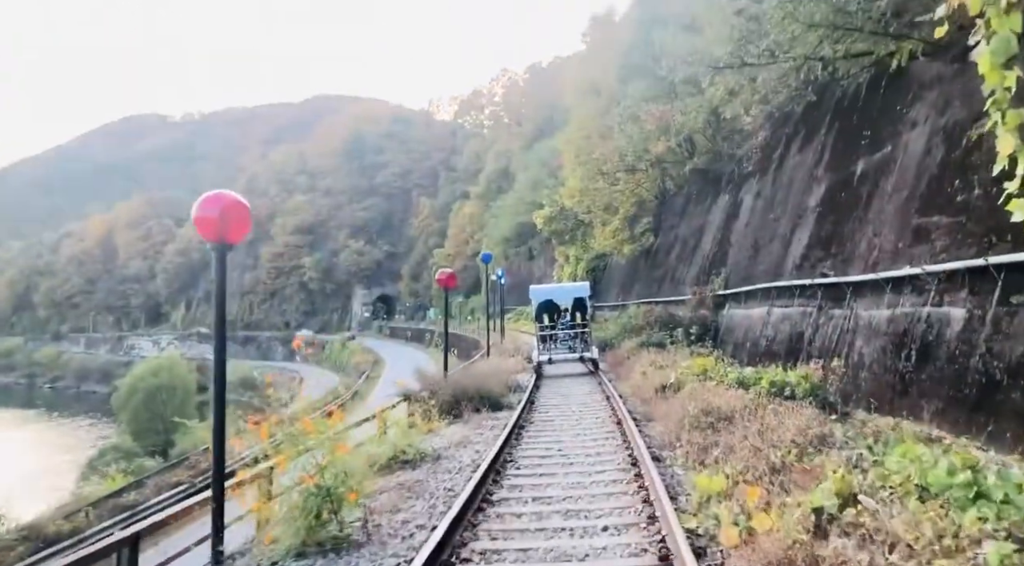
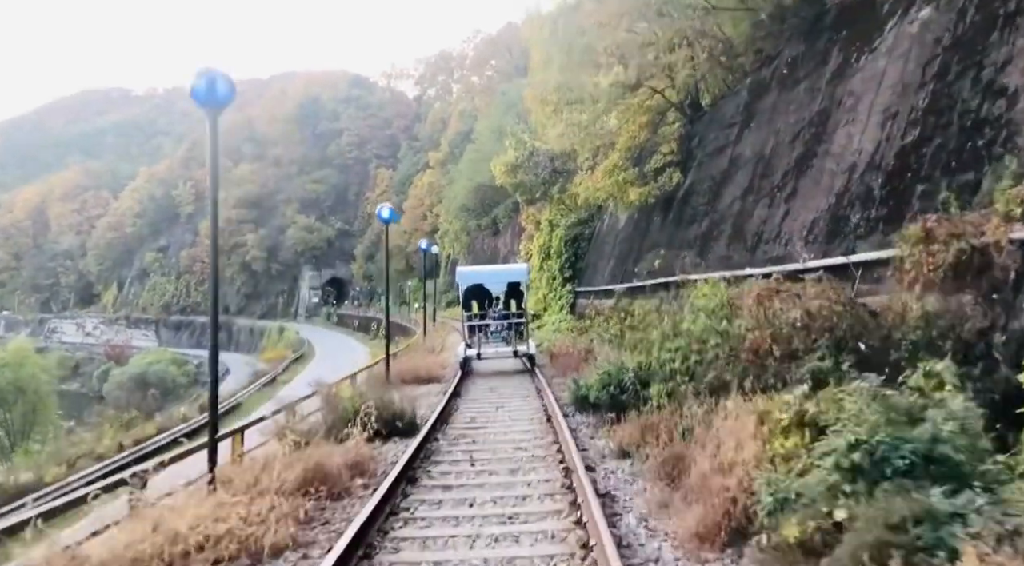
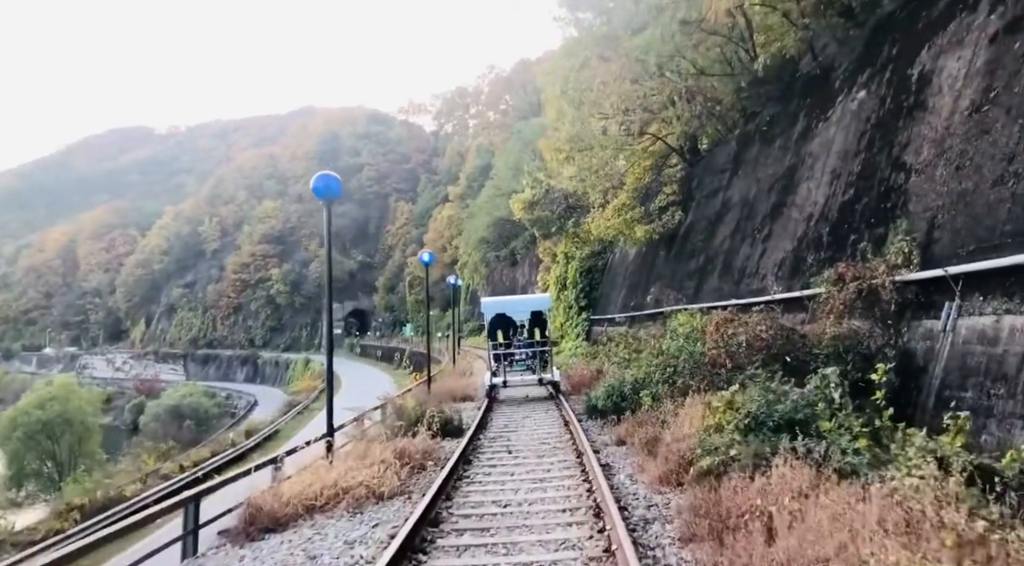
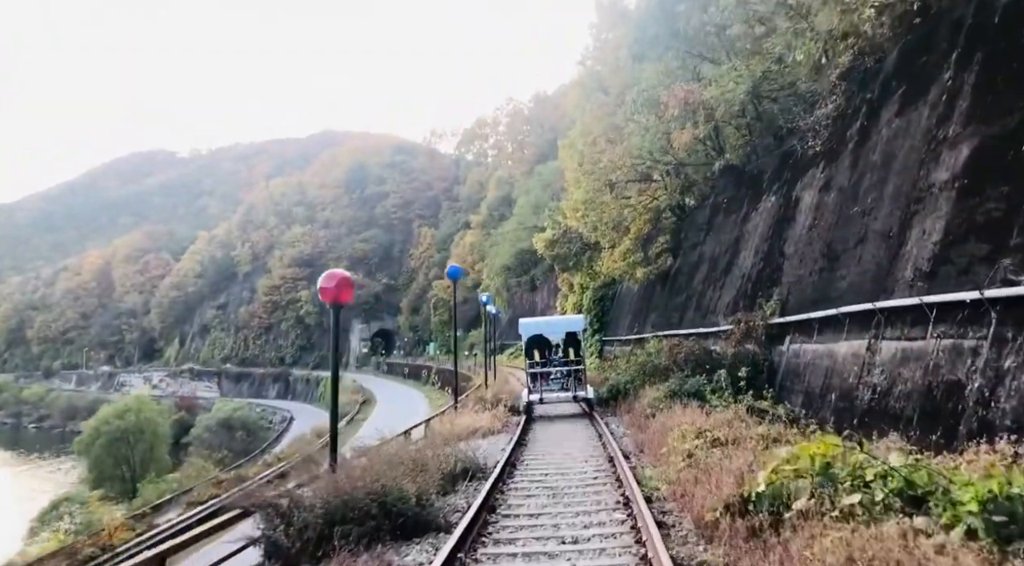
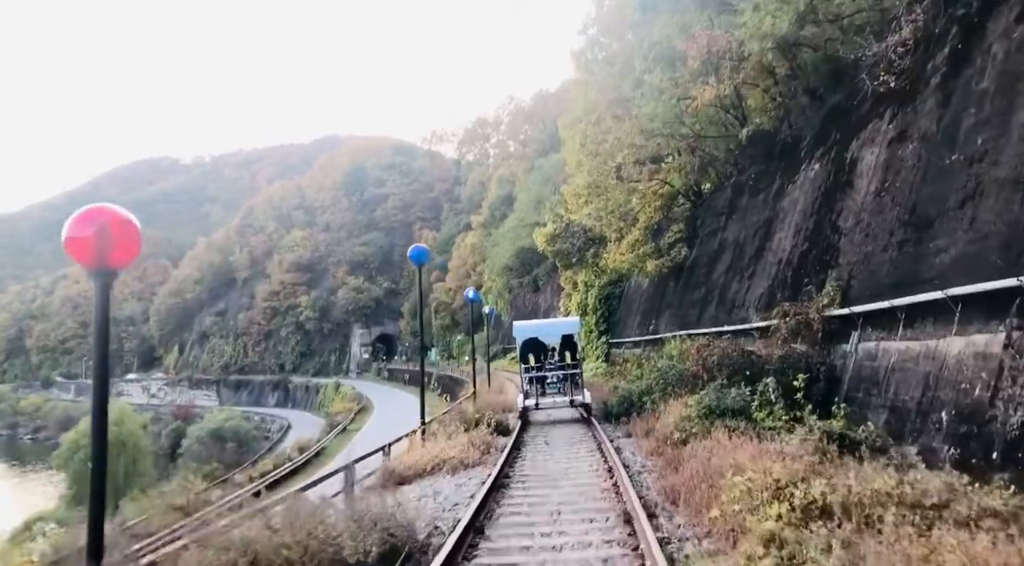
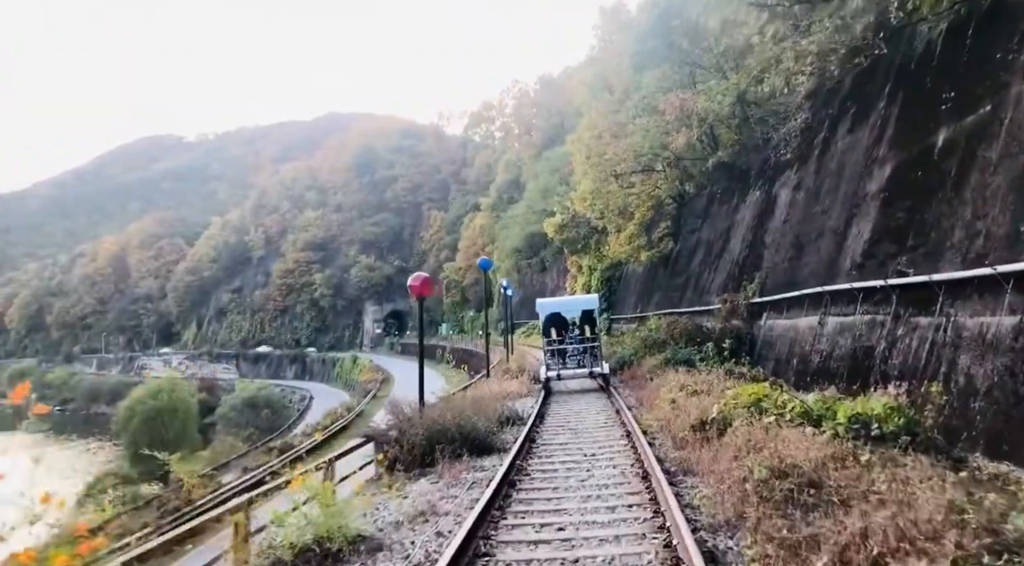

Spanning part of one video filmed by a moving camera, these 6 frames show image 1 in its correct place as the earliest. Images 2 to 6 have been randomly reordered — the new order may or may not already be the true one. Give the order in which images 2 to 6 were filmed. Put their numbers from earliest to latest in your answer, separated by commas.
6, 4, 5, 3, 2
